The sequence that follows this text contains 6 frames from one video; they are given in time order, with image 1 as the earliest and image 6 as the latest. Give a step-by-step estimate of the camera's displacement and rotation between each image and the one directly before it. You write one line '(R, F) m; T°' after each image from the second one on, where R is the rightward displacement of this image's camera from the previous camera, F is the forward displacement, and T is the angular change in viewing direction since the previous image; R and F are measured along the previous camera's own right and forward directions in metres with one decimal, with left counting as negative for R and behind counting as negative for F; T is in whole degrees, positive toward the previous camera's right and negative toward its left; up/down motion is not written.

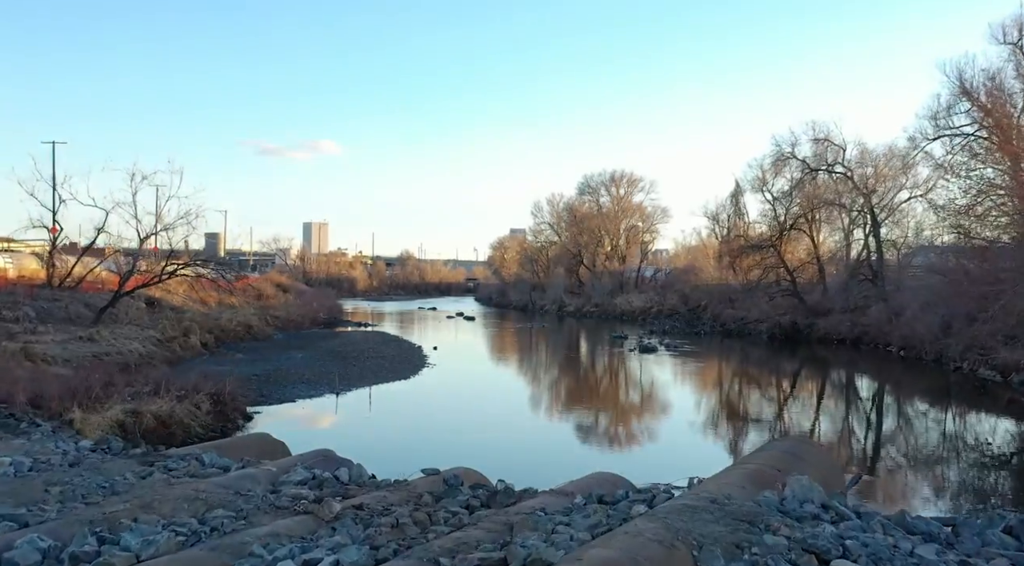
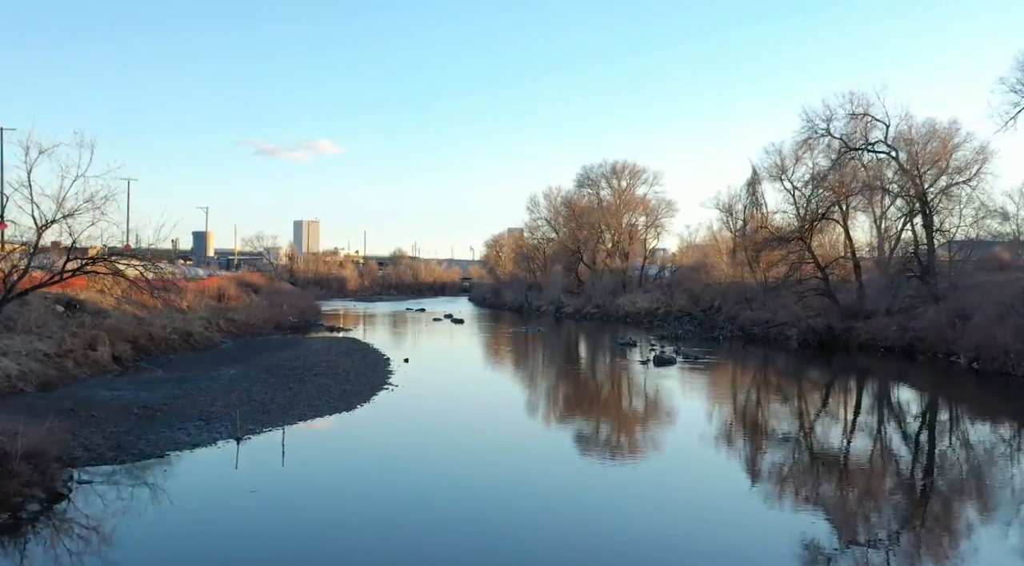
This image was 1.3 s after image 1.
(+0.3, +5.2) m; 0°
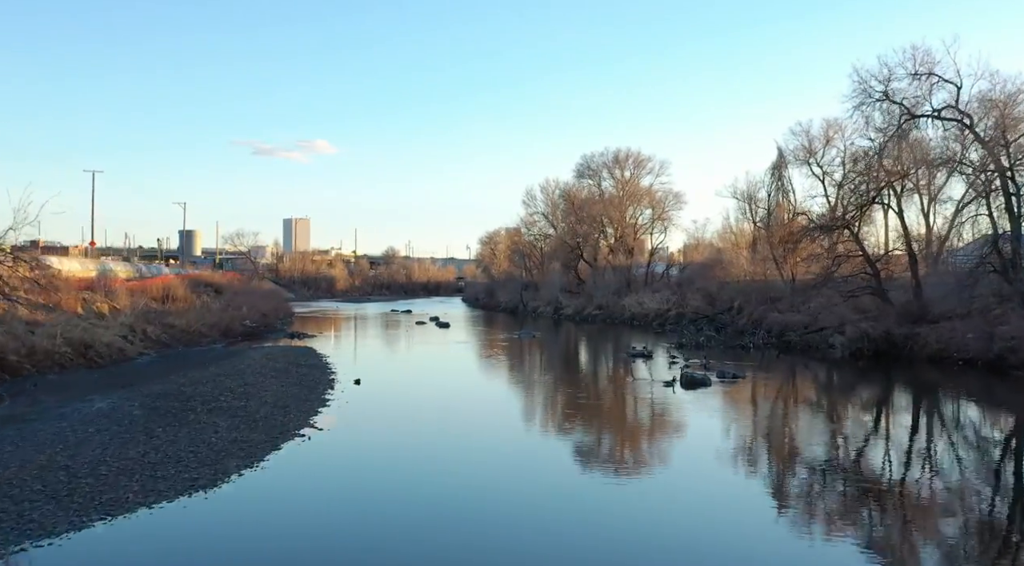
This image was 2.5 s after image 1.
(+0.3, +5.8) m; 0°
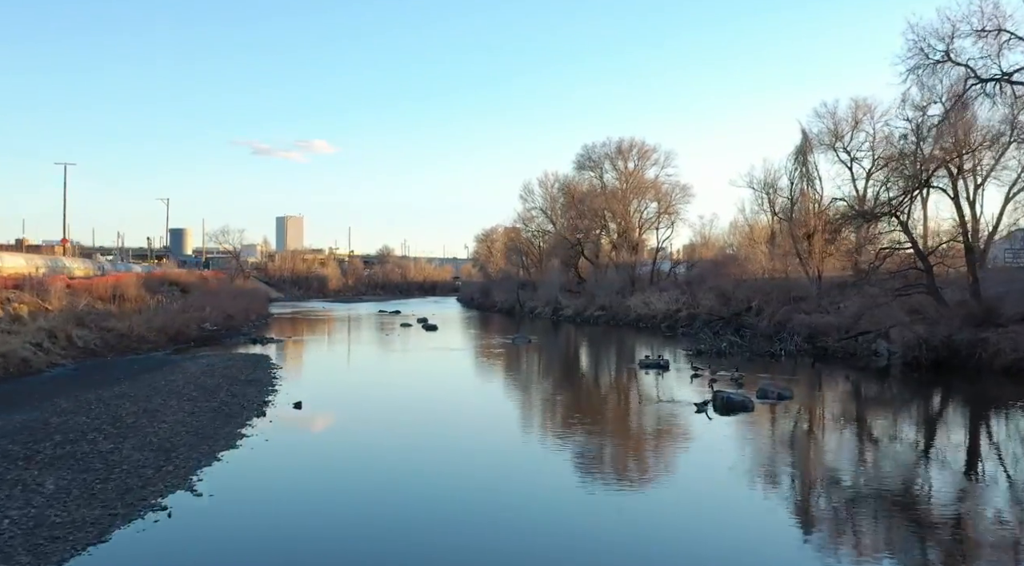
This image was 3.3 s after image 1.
(+0.2, +4.2) m; 0°
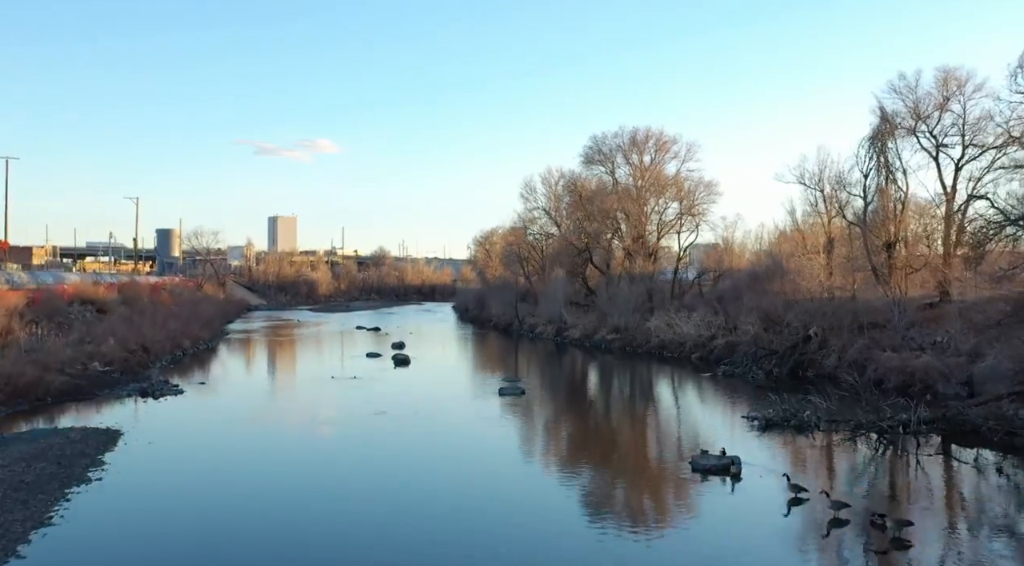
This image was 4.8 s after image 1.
(+0.5, +8.4) m; 0°
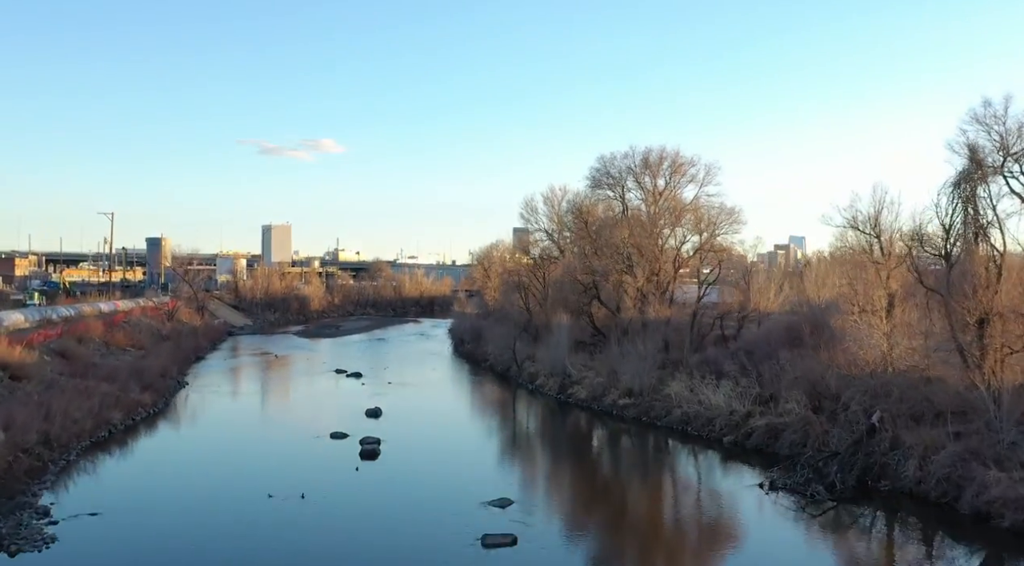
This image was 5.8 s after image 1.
(+0.3, +5.8) m; 0°
